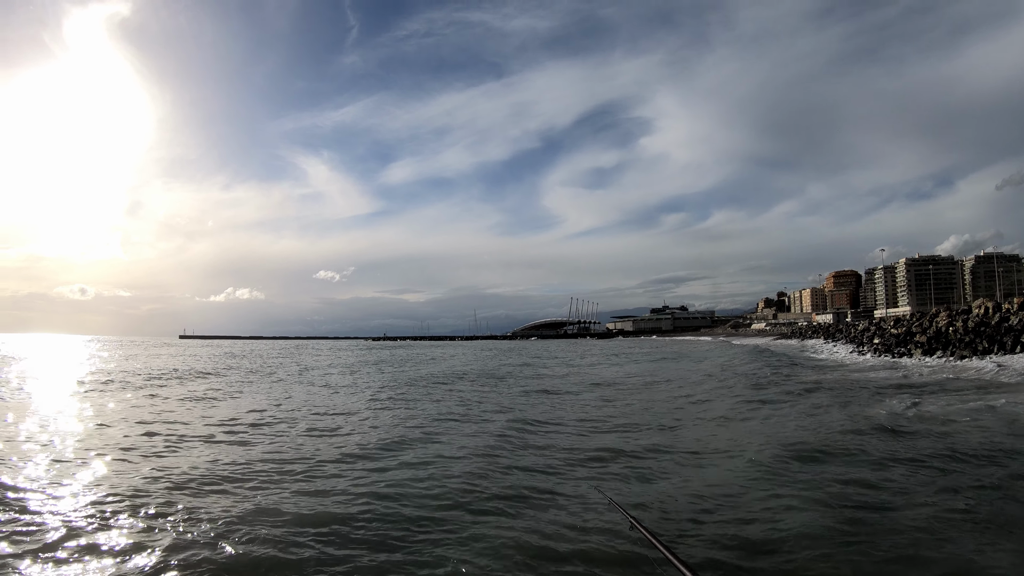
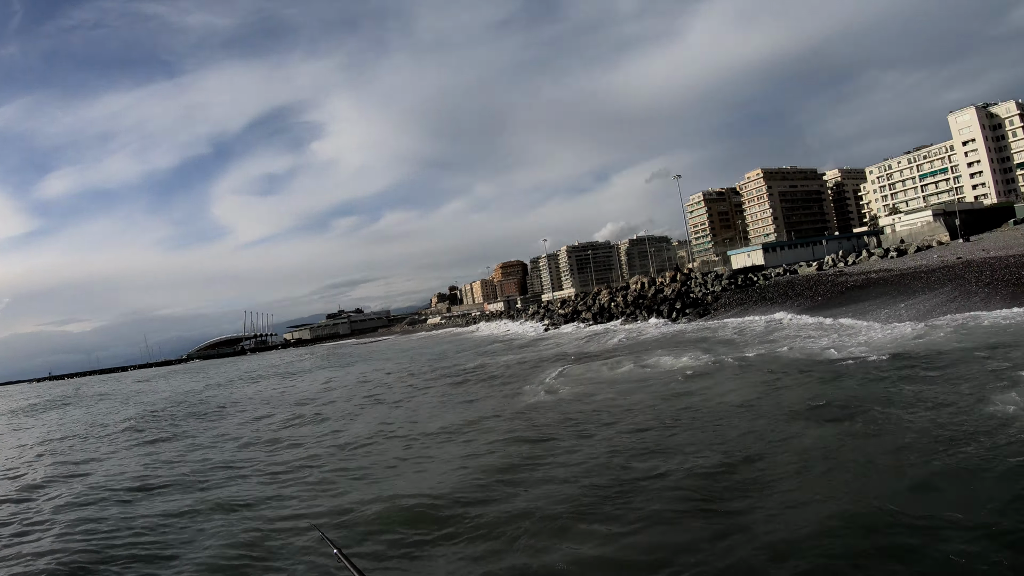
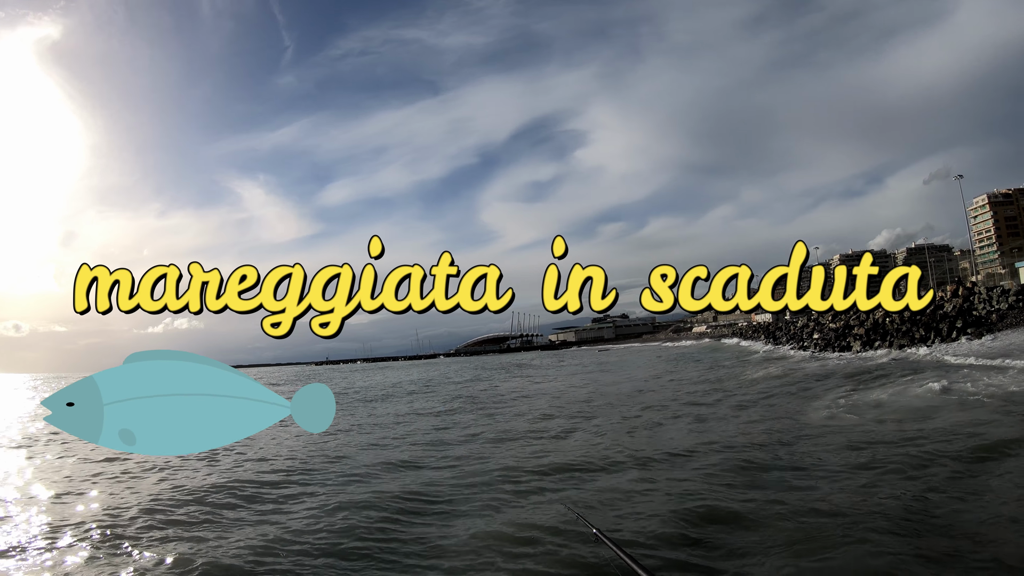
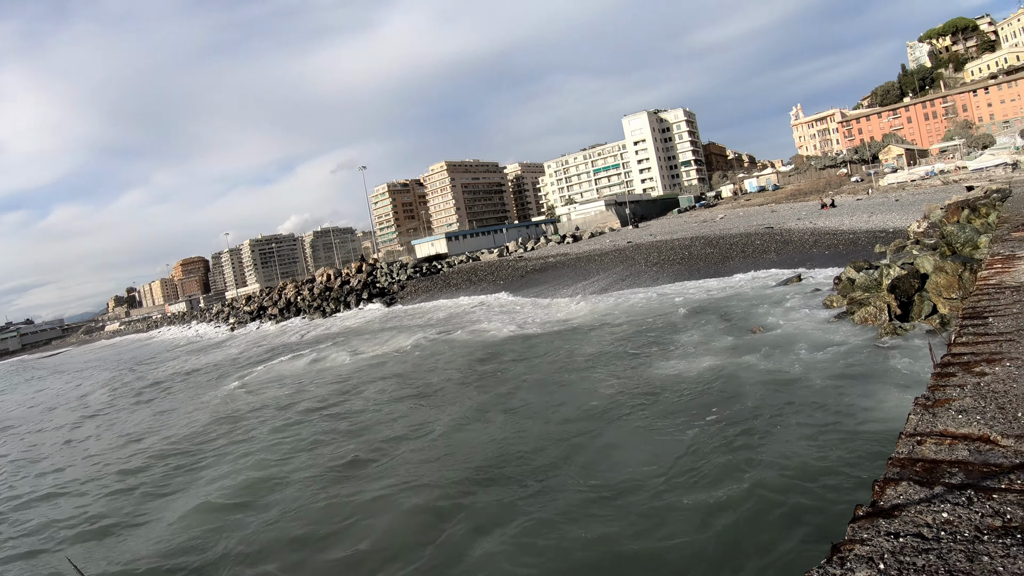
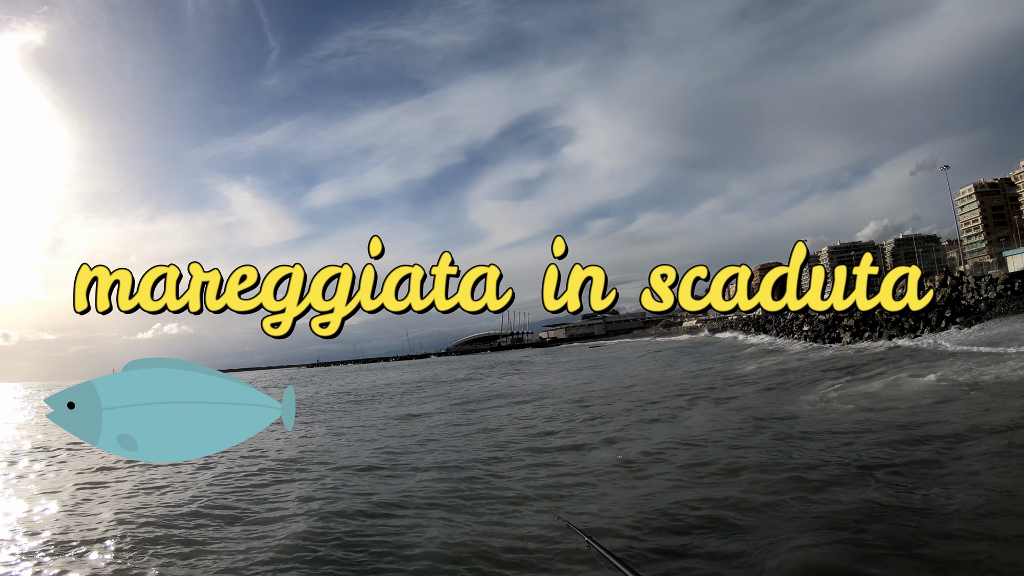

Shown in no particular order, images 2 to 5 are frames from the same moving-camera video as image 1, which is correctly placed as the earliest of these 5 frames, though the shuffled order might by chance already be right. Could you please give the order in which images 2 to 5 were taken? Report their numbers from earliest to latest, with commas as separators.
3, 5, 2, 4
